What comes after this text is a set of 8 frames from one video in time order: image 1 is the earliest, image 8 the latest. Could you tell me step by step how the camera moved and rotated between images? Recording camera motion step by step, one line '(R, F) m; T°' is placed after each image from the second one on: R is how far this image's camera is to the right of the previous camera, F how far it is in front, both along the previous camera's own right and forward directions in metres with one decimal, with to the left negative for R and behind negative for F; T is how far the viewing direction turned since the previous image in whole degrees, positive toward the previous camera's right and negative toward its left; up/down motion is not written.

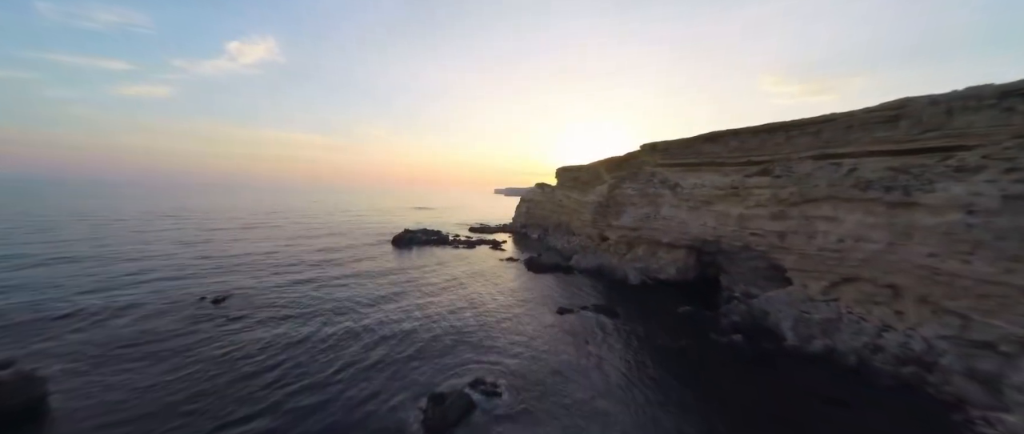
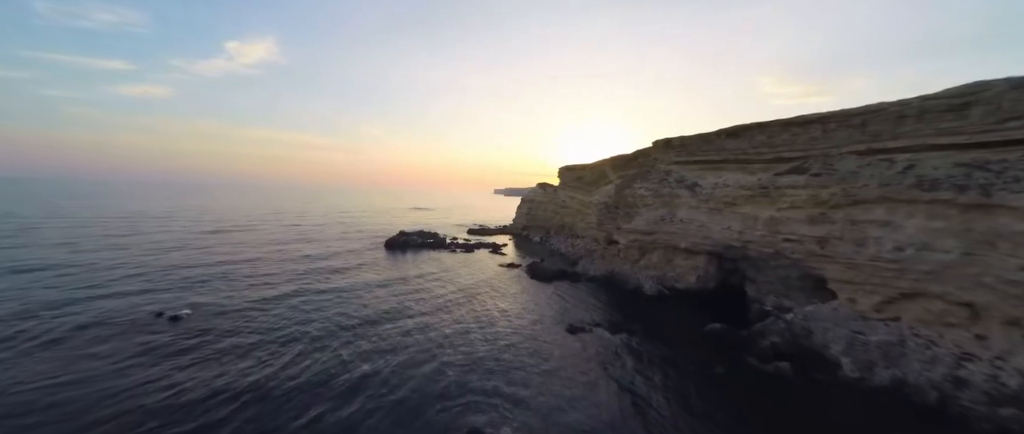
(-0.2, +2.5) m; 0°
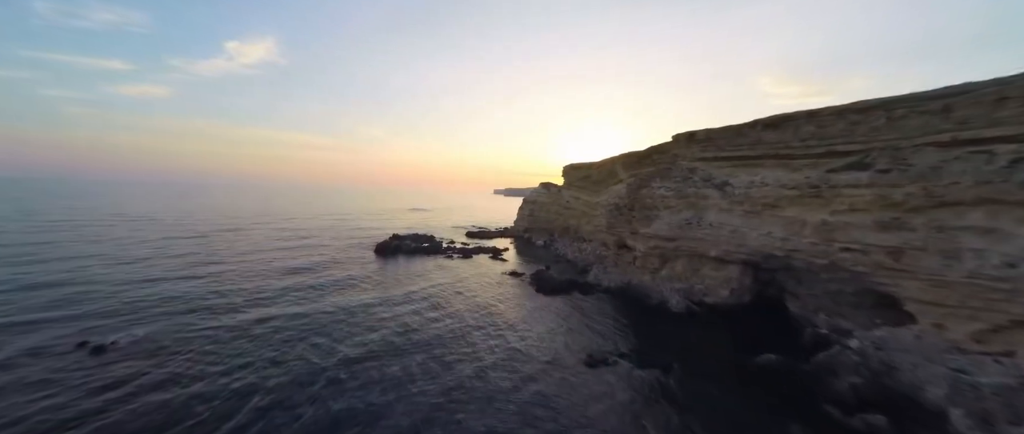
(-0.2, +3.1) m; 0°
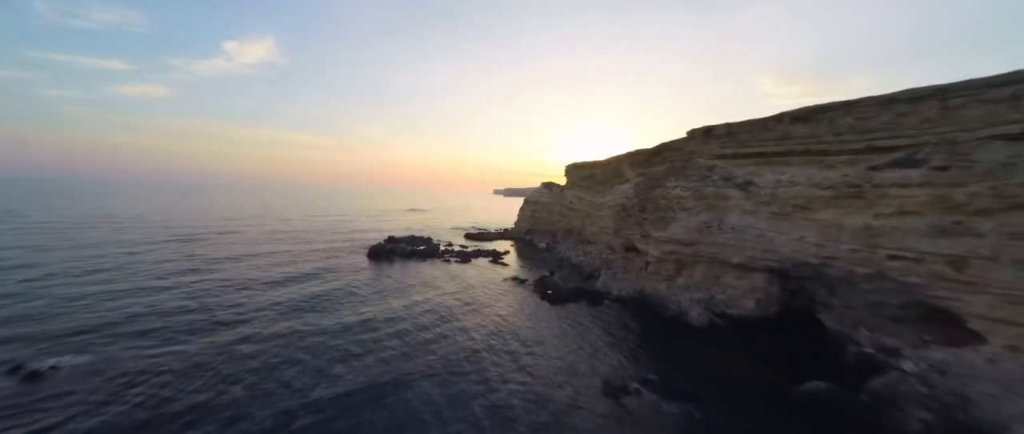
(-0.1, +1.9) m; 0°
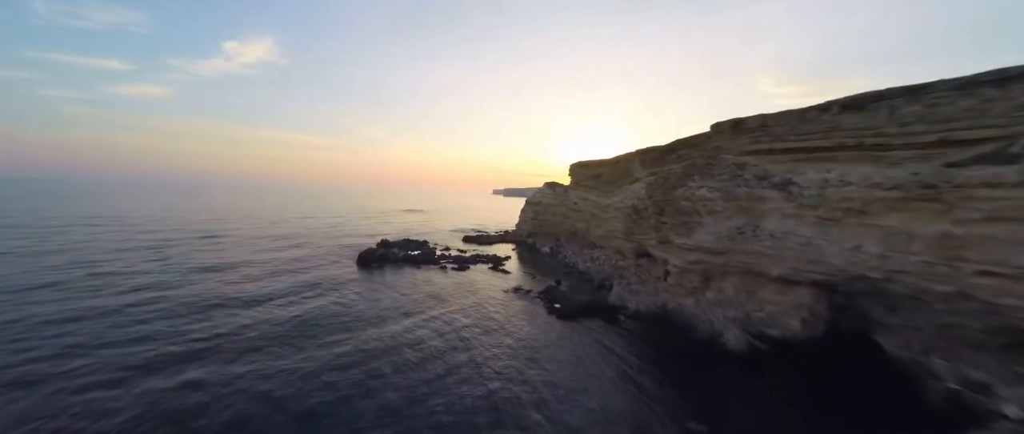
(-0.2, +2.5) m; 0°
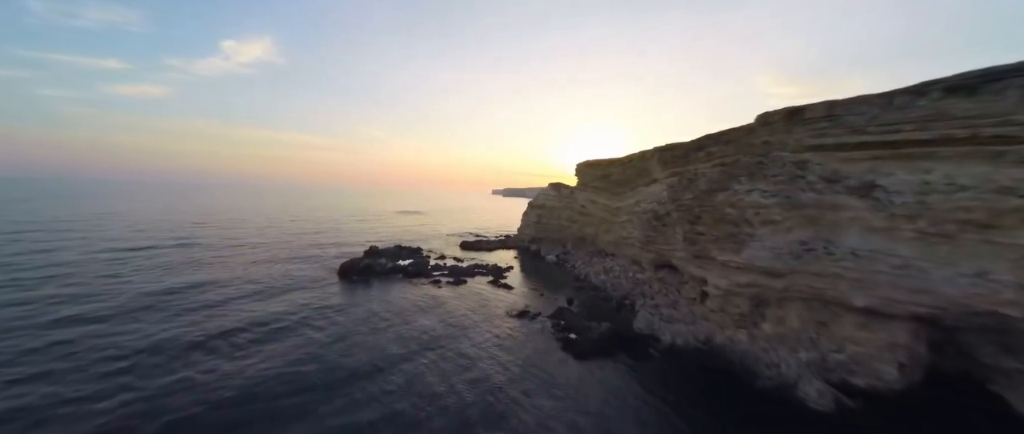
(-0.3, +3.6) m; 0°
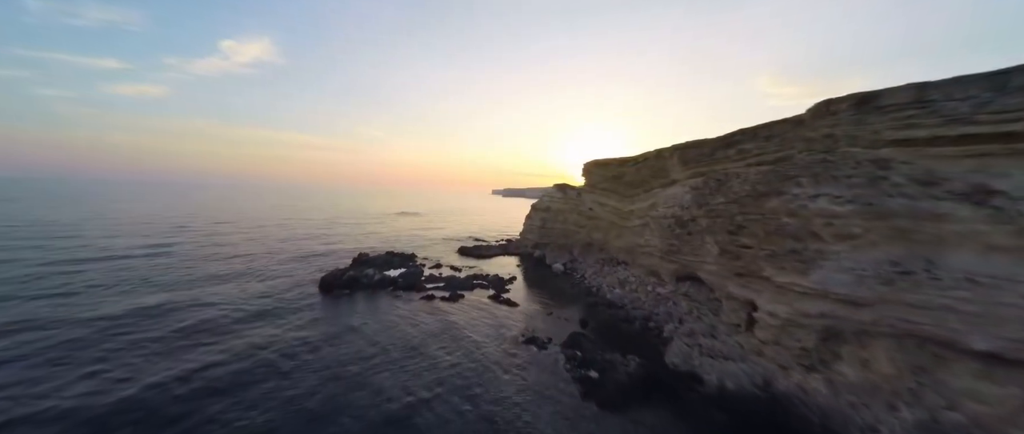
(-0.3, +3.0) m; 0°
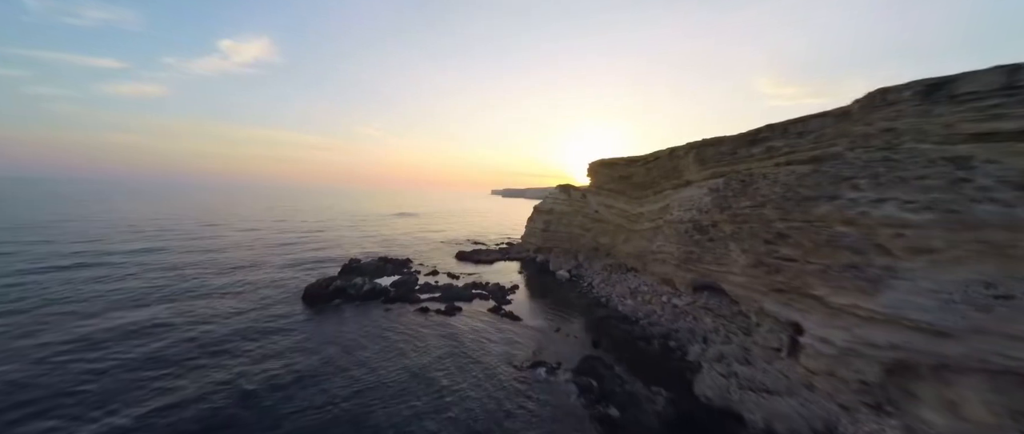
(-0.2, +2.0) m; 0°
